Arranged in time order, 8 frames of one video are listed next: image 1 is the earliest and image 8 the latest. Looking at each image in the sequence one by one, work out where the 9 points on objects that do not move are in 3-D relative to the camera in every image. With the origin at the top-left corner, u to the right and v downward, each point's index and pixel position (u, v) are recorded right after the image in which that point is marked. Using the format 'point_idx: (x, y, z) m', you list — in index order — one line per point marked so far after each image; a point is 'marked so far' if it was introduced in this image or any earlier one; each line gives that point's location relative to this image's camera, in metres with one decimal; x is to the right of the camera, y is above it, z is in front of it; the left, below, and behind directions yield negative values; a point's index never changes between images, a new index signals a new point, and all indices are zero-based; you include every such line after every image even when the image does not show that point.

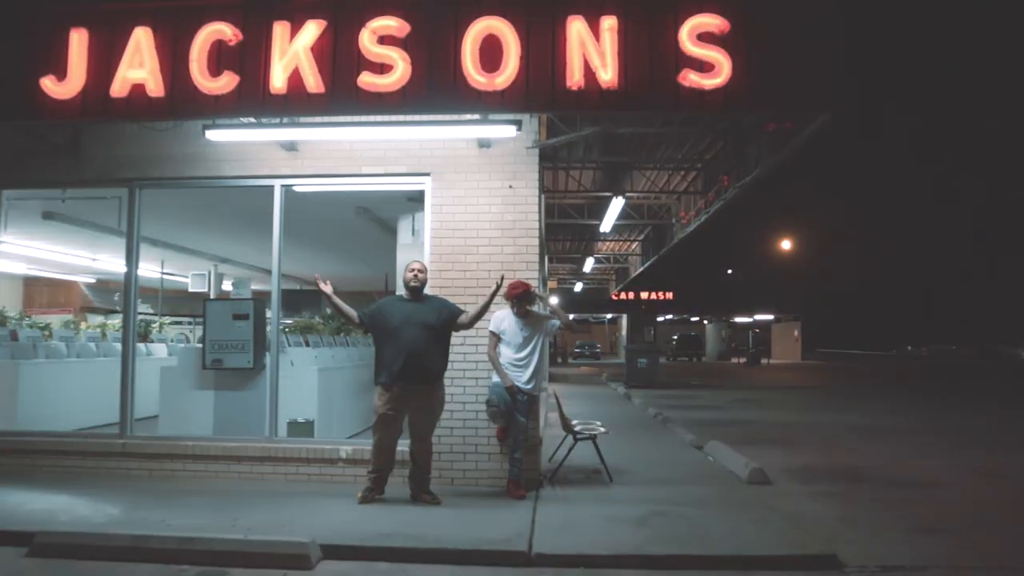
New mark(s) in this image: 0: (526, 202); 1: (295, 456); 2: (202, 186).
0: (+0.1, +0.8, +7.3) m
1: (-1.9, -1.5, +7.2) m
2: (-2.9, +1.0, +7.7) m
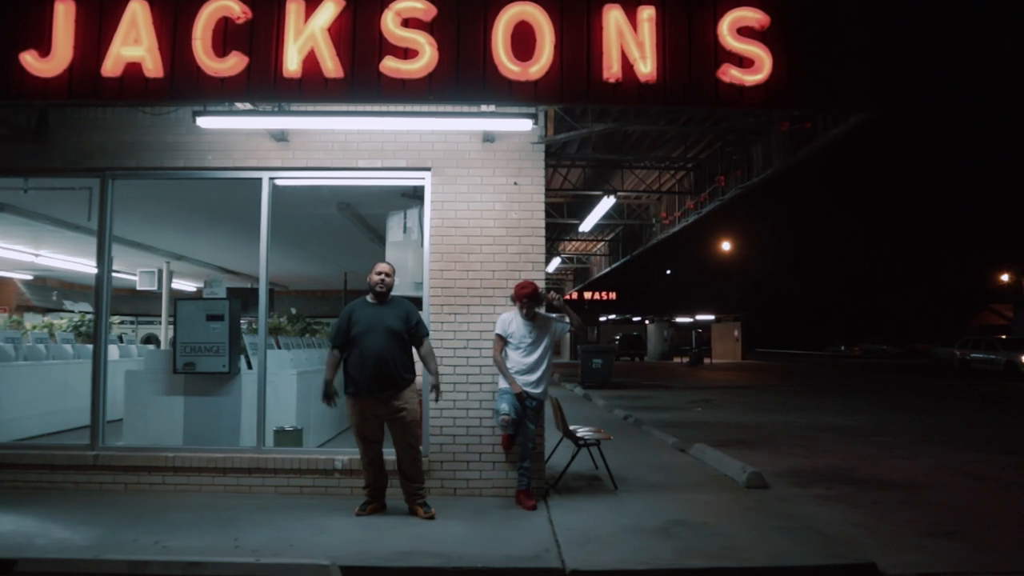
0: (+0.2, +0.8, +7.0) m
1: (-1.9, -1.5, +6.7) m
2: (-2.9, +1.0, +7.2) m
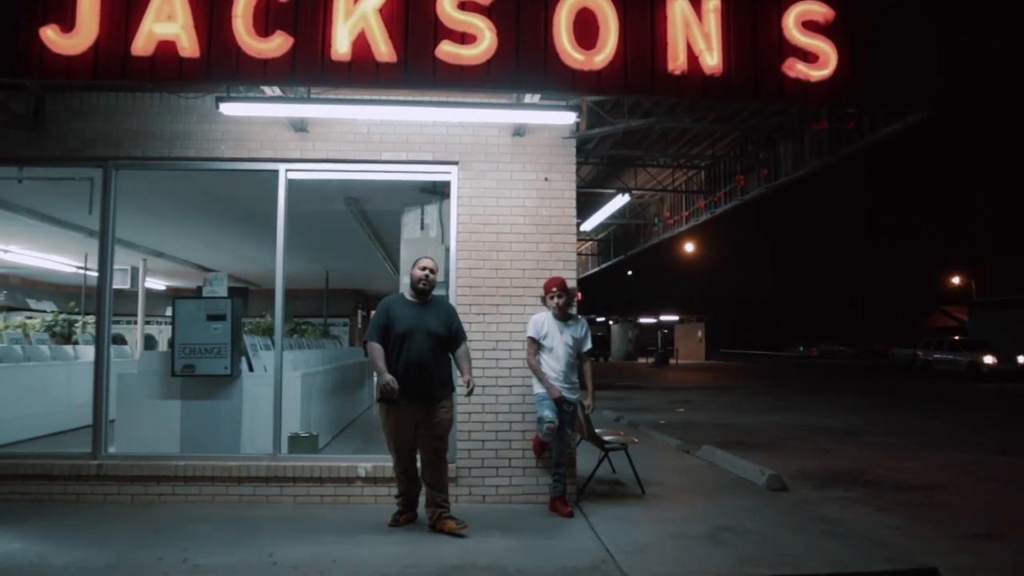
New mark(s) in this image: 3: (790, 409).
0: (+0.4, +0.8, +6.7) m
1: (-1.6, -1.5, +6.4) m
2: (-2.7, +1.0, +6.8) m
3: (+6.4, -2.8, +18.9) m
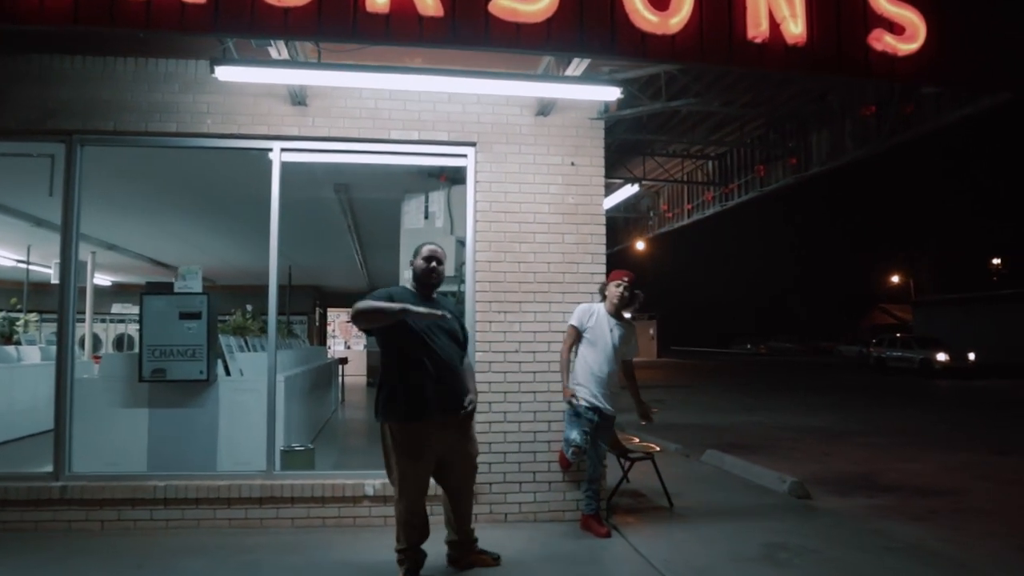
0: (+0.6, +0.8, +6.1) m
1: (-1.4, -1.4, +5.6) m
2: (-2.5, +1.0, +5.9) m
3: (+5.7, -2.8, +18.7) m
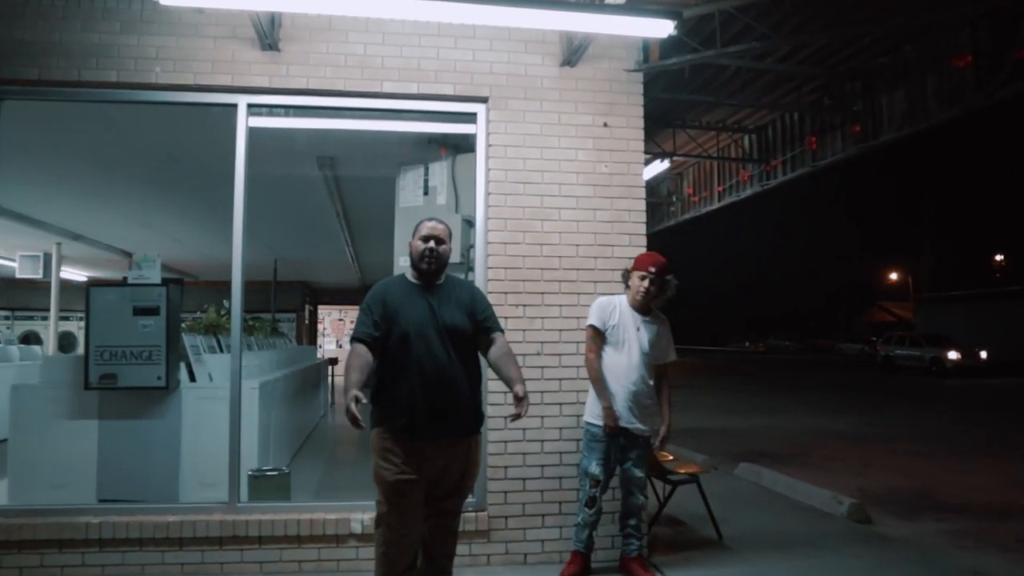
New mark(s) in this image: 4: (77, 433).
0: (+0.7, +0.9, +5.0) m
1: (-1.3, -1.4, +4.5) m
2: (-2.4, +1.1, +4.8) m
3: (+5.8, -2.7, +17.6) m
4: (-3.4, -1.1, +6.3) m
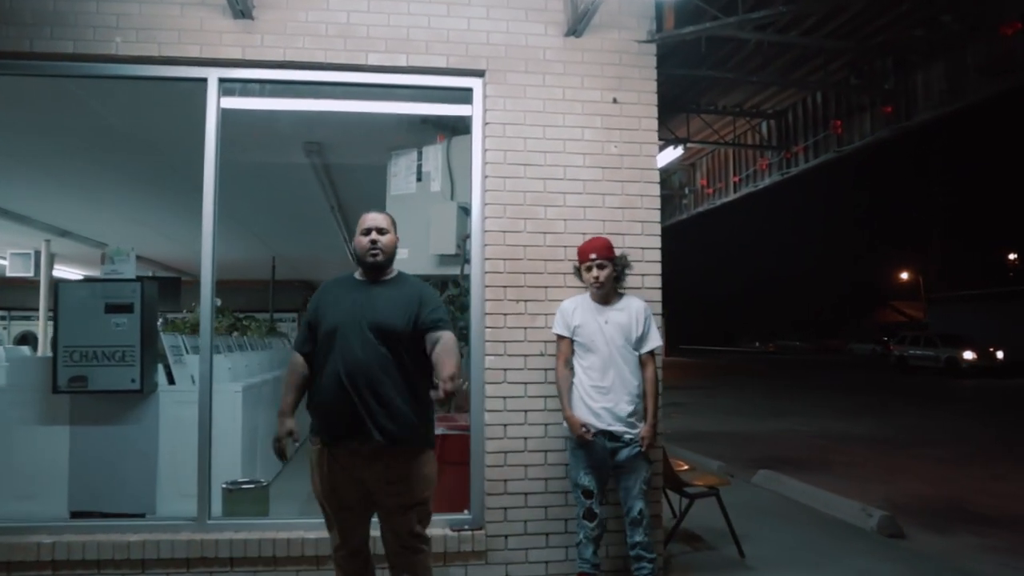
0: (+0.7, +0.9, +4.5) m
1: (-1.3, -1.3, +4.1) m
2: (-2.4, +1.1, +4.4) m
3: (+5.9, -2.6, +17.1) m
4: (-3.3, -1.1, +5.9) m
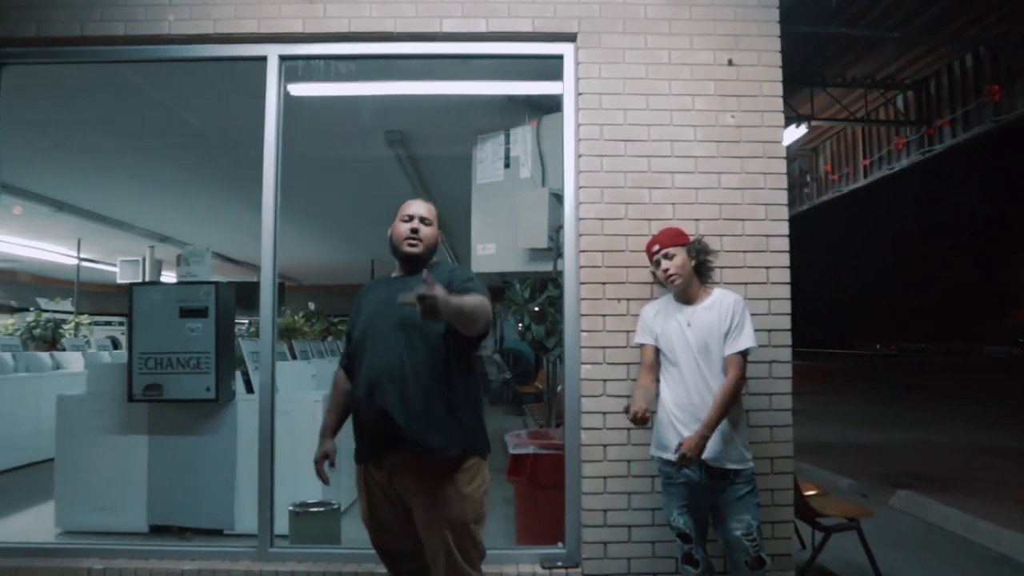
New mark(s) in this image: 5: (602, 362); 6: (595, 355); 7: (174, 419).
0: (+1.2, +0.9, +3.8) m
1: (-0.9, -1.3, +3.6) m
2: (-1.9, +1.1, +4.0) m
3: (+7.9, -2.6, +15.6) m
4: (-2.7, -1.1, +5.6) m
5: (+0.4, -0.3, +3.7) m
6: (+0.4, -0.3, +3.7) m
7: (-2.3, -0.9, +5.6) m
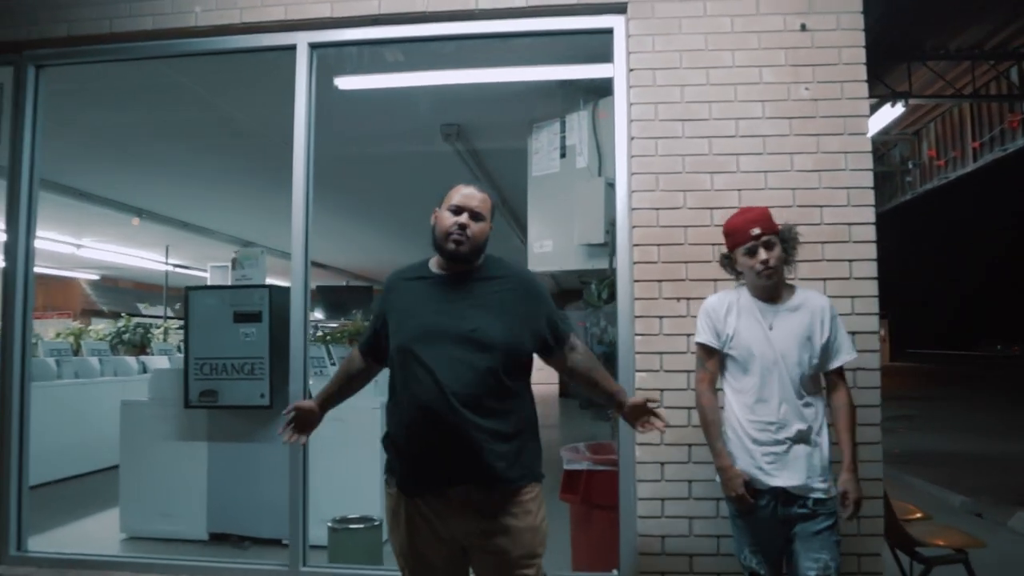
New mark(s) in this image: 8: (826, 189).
0: (+1.3, +0.9, +3.3) m
1: (-0.7, -1.3, +3.3) m
2: (-1.7, +1.1, +3.9) m
3: (+9.4, -2.5, +14.2) m
4: (-2.2, -1.2, +5.6) m
5: (+0.6, -0.3, +3.3) m
6: (+0.6, -0.3, +3.3) m
7: (-1.9, -0.9, +5.5) m
8: (+1.3, +0.4, +3.3) m
